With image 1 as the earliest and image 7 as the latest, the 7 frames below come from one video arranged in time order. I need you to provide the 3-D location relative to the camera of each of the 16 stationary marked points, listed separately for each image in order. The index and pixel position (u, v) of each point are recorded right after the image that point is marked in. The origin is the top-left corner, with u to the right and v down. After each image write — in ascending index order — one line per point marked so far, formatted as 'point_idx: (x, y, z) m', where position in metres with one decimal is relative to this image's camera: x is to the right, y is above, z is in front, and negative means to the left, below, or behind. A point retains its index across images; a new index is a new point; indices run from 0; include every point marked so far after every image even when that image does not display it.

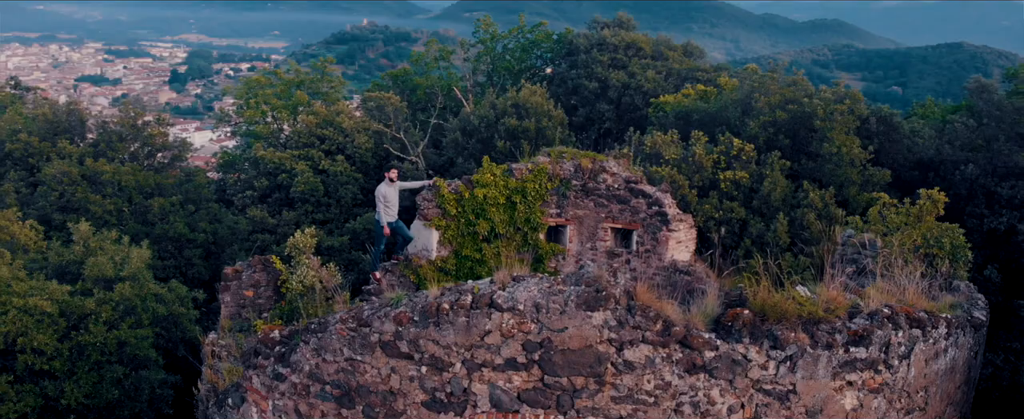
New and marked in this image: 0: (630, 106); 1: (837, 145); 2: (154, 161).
0: (+2.6, +2.3, +18.2) m
1: (+4.8, +0.9, +12.2) m
2: (-7.1, +1.0, +16.5) m
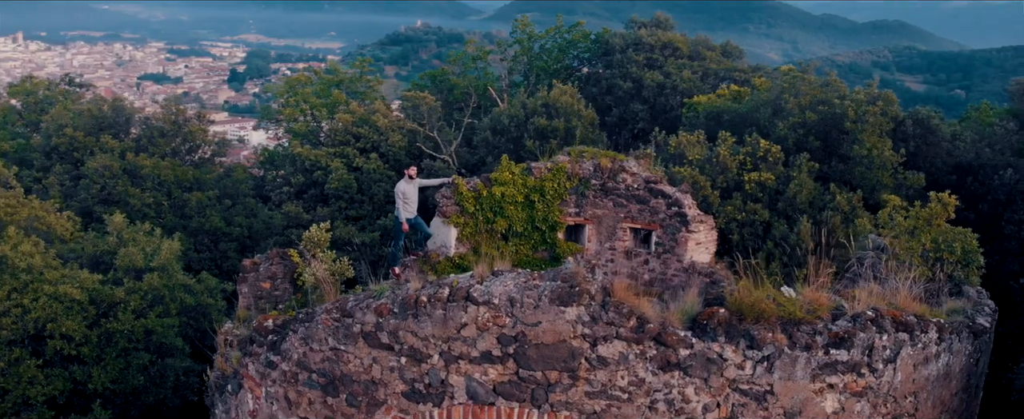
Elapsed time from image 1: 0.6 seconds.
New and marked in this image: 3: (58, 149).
0: (+3.4, +2.3, +18.1) m
1: (+5.1, +0.9, +11.9) m
2: (-6.5, +1.1, +17.0) m
3: (-8.5, +1.1, +15.5) m
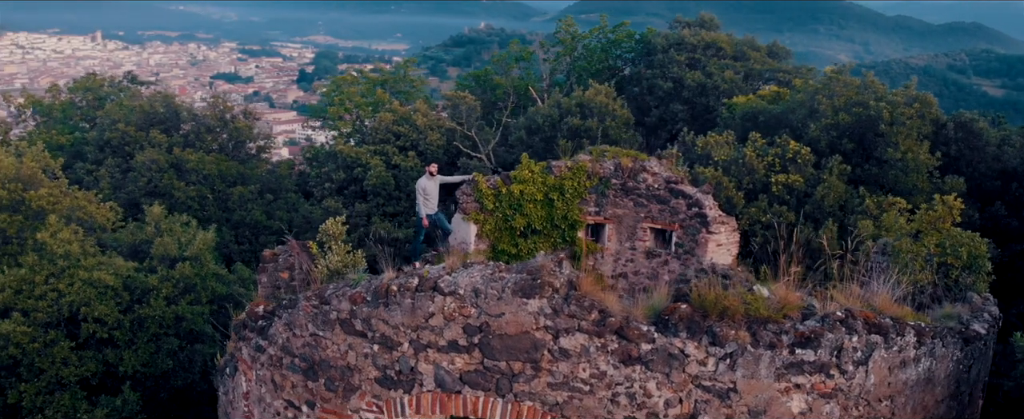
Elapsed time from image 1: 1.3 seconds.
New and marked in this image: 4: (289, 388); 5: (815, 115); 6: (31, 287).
0: (+4.2, +2.3, +17.9) m
1: (+5.5, +0.8, +11.6) m
2: (-5.7, +1.2, +17.5) m
3: (-7.8, +1.3, +16.2) m
4: (-1.5, -1.2, +5.6) m
5: (+4.7, +1.5, +13.0) m
6: (-5.6, -0.9, +9.7) m
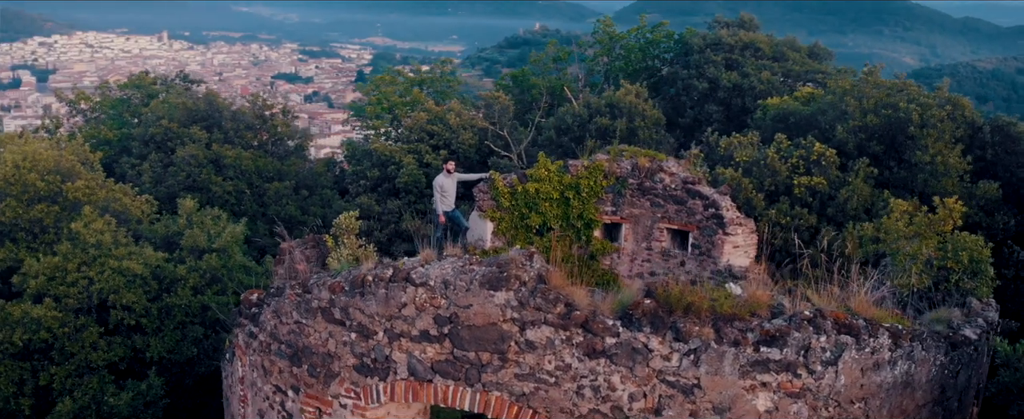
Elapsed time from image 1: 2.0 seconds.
0: (+4.9, +2.2, +17.7) m
1: (+5.7, +0.8, +11.4) m
2: (-5.0, +1.3, +18.0) m
3: (-7.2, +1.4, +16.8) m
4: (-1.7, -1.2, +5.8) m
5: (+5.1, +1.4, +12.7) m
6: (-5.5, -0.8, +10.2) m
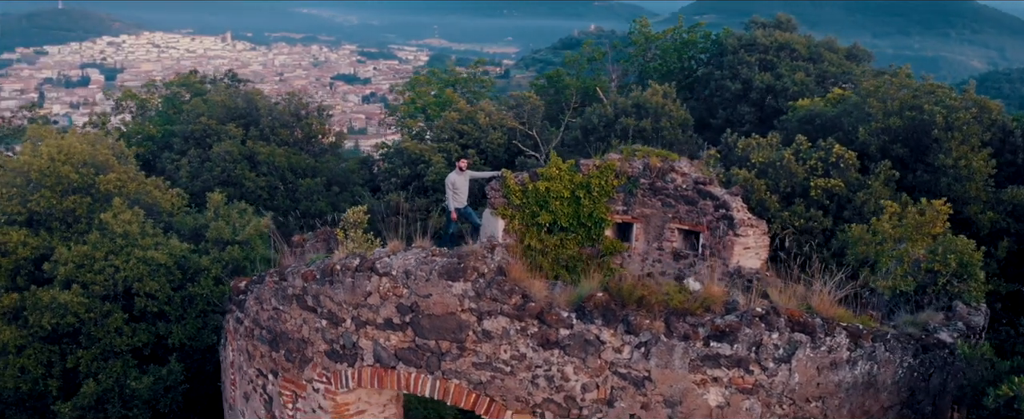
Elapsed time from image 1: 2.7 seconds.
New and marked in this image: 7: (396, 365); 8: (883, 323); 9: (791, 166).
0: (+5.5, +2.1, +17.5) m
1: (+5.9, +0.7, +11.1) m
2: (-4.4, +1.4, +18.4) m
3: (-6.7, +1.6, +17.4) m
4: (-1.9, -1.1, +6.1) m
5: (+5.4, +1.4, +12.5) m
6: (-5.4, -0.7, +10.7) m
7: (-0.7, -1.0, +5.3) m
8: (+2.5, -0.8, +5.5) m
9: (+3.8, +0.6, +11.2) m
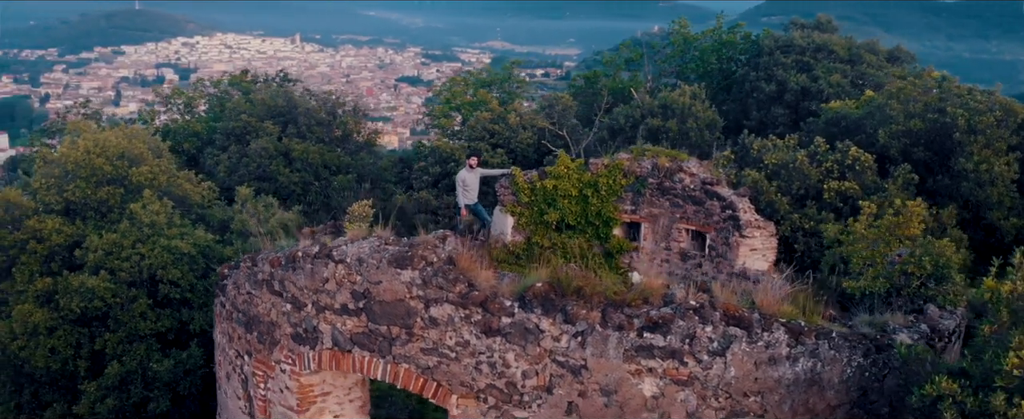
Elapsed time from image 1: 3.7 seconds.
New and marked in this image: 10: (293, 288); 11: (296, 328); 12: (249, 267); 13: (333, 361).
0: (+6.1, +2.1, +17.3) m
1: (+6.0, +0.6, +10.9) m
2: (-3.7, +1.5, +18.9) m
3: (-6.0, +1.7, +18.0) m
4: (-2.1, -1.0, +6.4) m
5: (+5.6, +1.3, +12.3) m
6: (-5.3, -0.5, +11.2) m
7: (-1.1, -0.9, +5.5) m
8: (+2.1, -0.7, +5.5) m
9: (+3.9, +0.6, +11.1) m
10: (-1.5, -0.5, +5.7) m
11: (-1.5, -0.8, +5.8) m
12: (-1.9, -0.4, +6.2) m
13: (-1.2, -1.0, +5.6) m
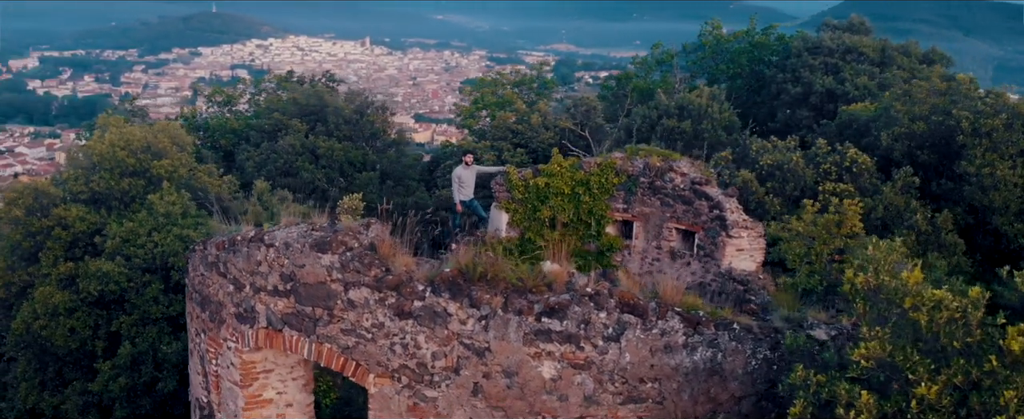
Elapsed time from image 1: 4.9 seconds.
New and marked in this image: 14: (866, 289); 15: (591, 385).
0: (+6.6, +2.0, +17.0) m
1: (+5.9, +0.6, +10.6) m
2: (-3.1, +1.6, +19.4) m
3: (-5.5, +1.8, +18.7) m
4: (-2.6, -0.9, +6.8) m
5: (+5.6, +1.3, +12.1) m
6: (-5.4, -0.4, +11.9) m
7: (-1.6, -0.8, +5.9) m
8: (+1.6, -0.7, +5.6) m
9: (+3.8, +0.5, +11.1) m
10: (-2.0, -0.4, +6.1) m
11: (-2.0, -0.7, +6.2) m
12: (-2.4, -0.3, +6.6) m
13: (-1.8, -0.9, +6.0) m
14: (+2.0, -0.4, +4.5) m
15: (+0.5, -1.1, +5.2) m
